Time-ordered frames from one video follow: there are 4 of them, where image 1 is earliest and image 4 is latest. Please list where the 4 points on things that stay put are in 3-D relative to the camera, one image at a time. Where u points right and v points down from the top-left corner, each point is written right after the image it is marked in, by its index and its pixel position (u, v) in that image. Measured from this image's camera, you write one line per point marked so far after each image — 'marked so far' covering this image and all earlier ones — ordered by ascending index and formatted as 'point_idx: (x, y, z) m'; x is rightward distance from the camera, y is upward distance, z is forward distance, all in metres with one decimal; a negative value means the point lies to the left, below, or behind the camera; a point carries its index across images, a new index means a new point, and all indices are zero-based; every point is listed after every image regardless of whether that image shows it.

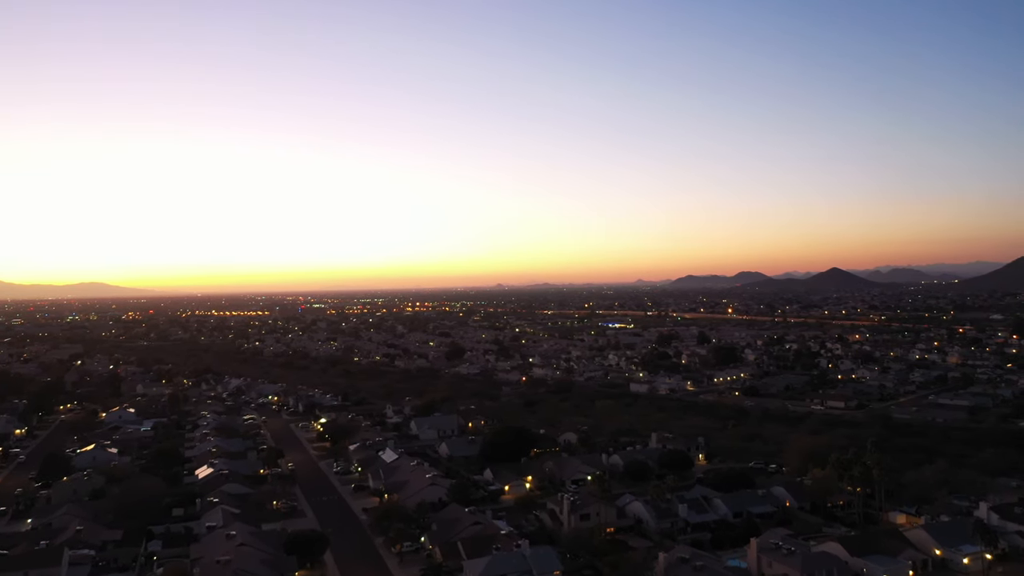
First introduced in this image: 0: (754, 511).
0: (+6.0, -5.6, +17.1) m
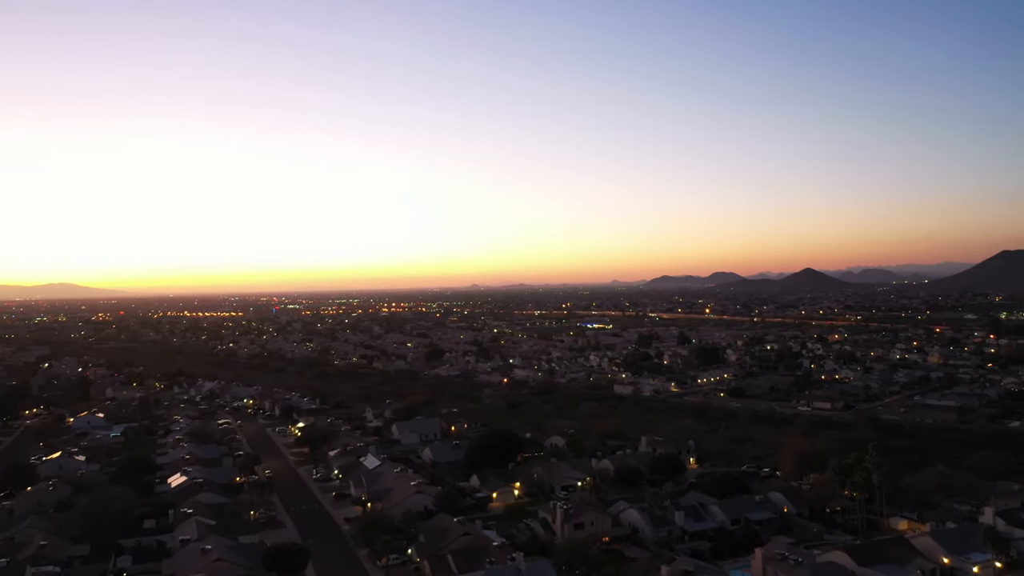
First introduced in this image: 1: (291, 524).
0: (+5.8, -5.6, +16.6) m
1: (-6.3, -6.7, +19.5) m
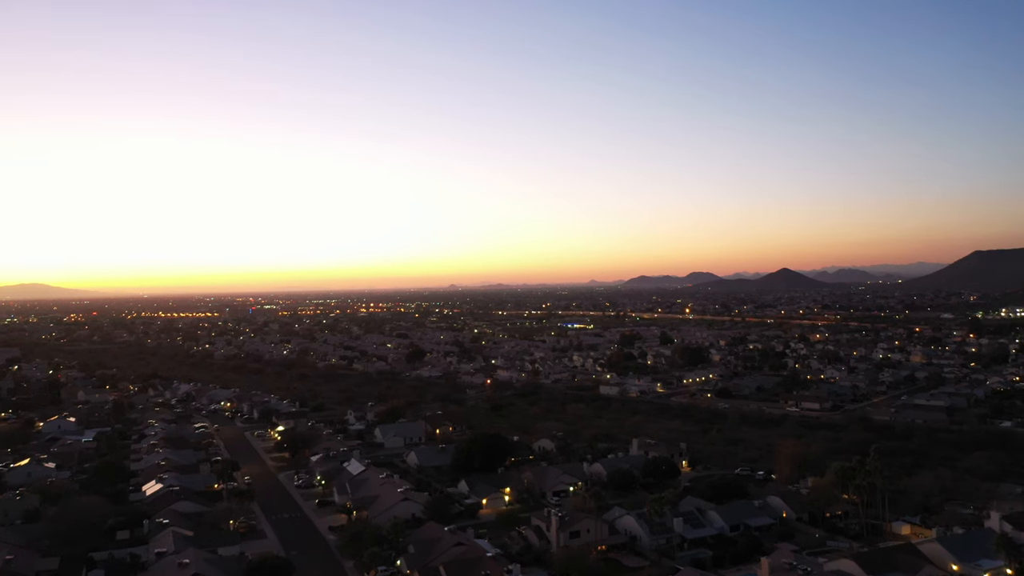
0: (+5.7, -5.6, +16.2) m
1: (-6.6, -6.7, +18.7) m
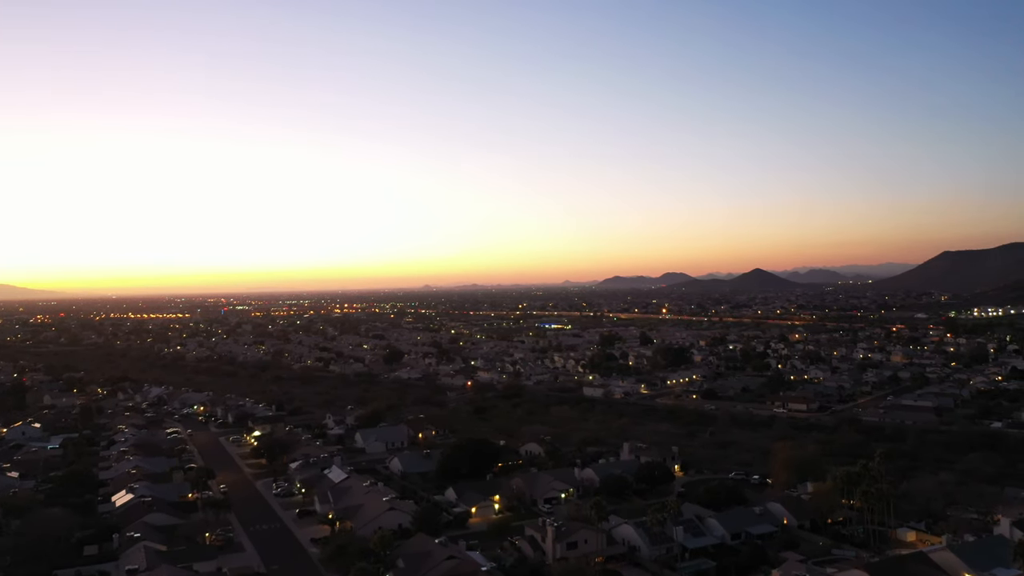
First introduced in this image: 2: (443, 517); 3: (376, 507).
0: (+5.5, -5.6, +15.7) m
1: (-6.8, -6.7, +17.8) m
2: (-1.9, -6.3, +18.7) m
3: (-3.7, -5.9, +18.5) m
